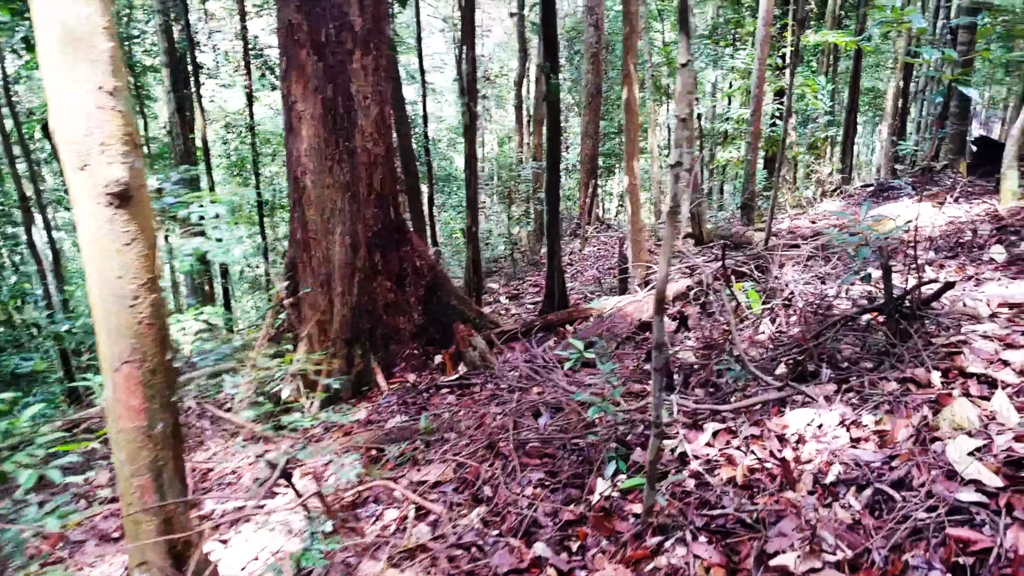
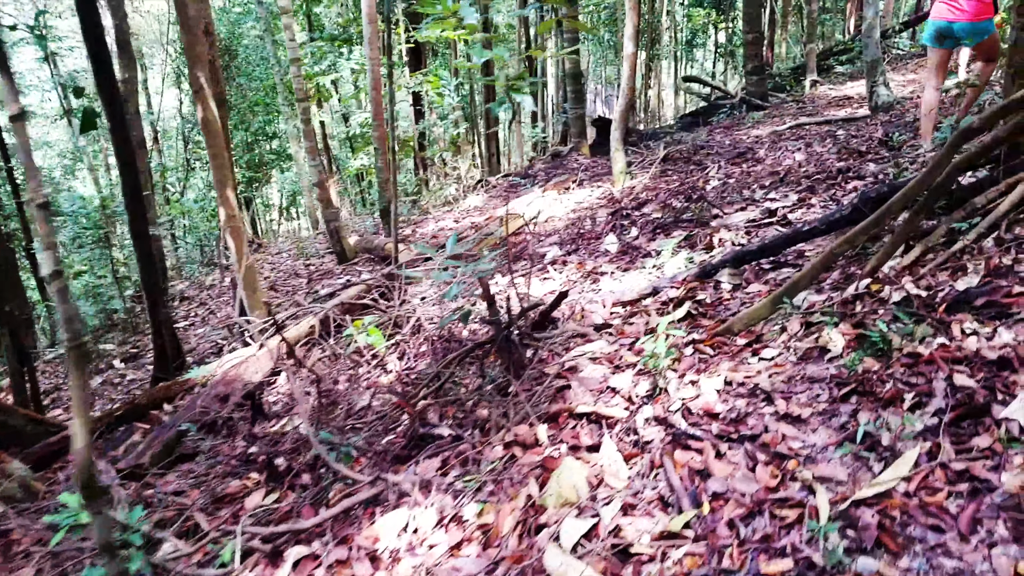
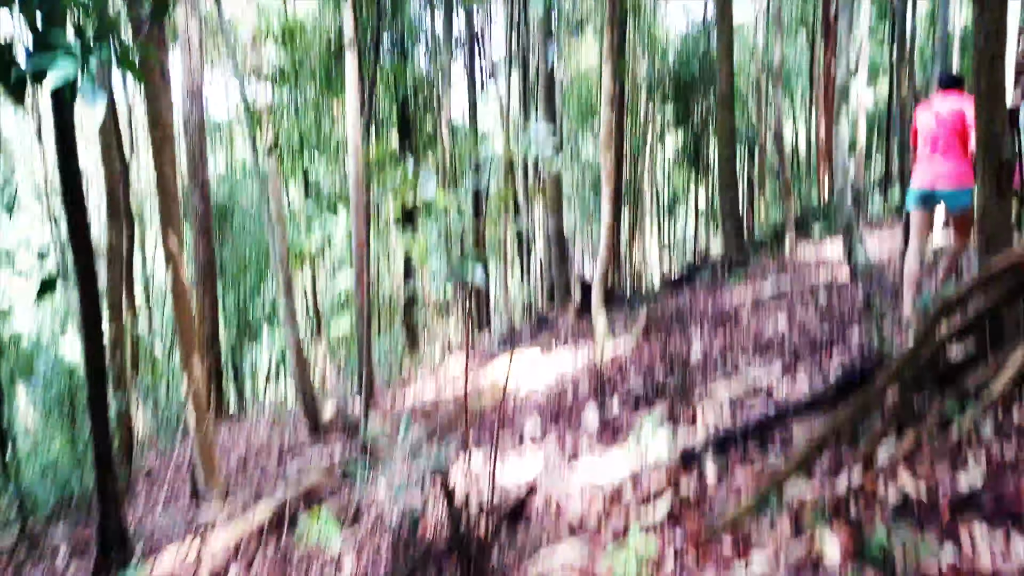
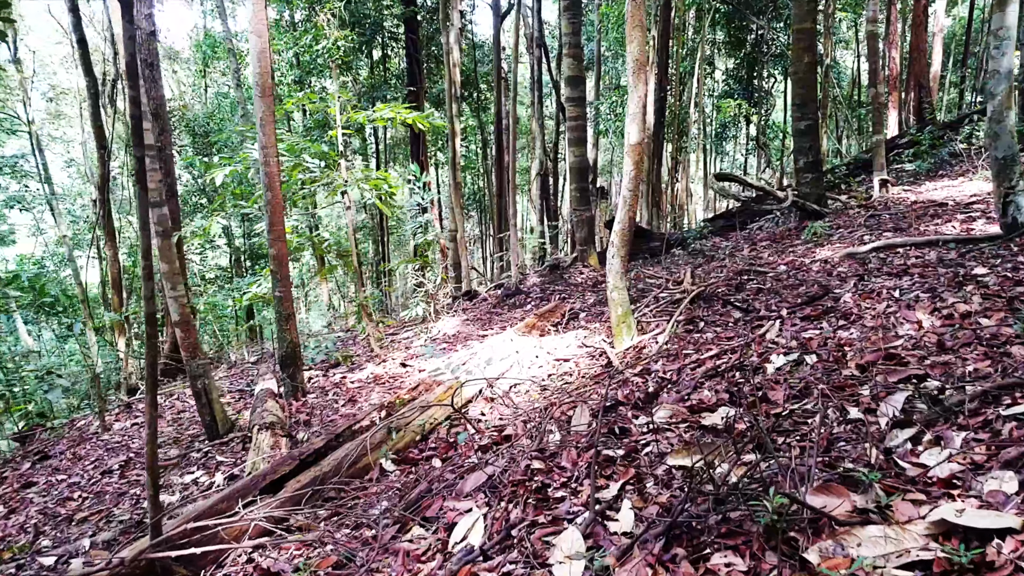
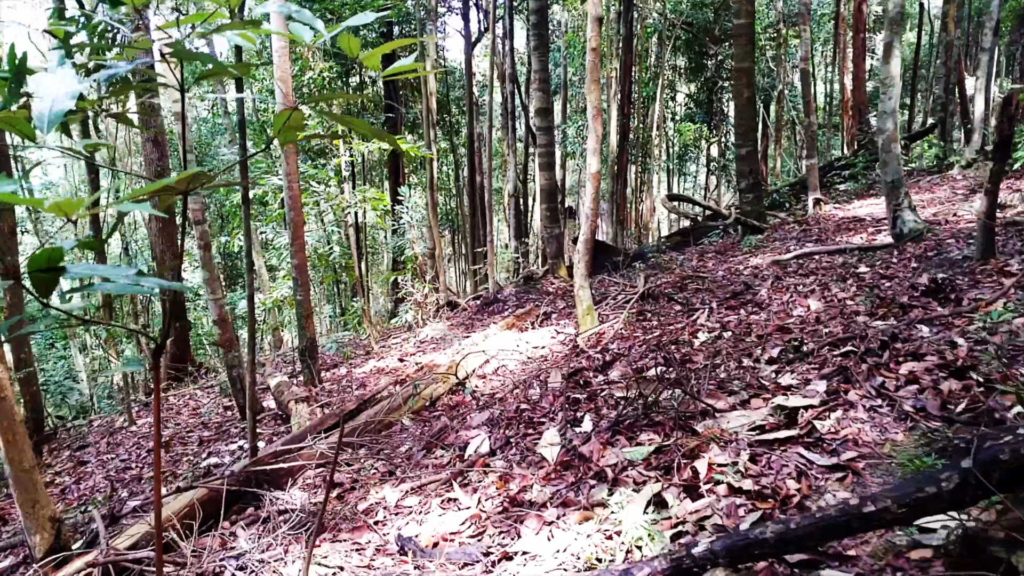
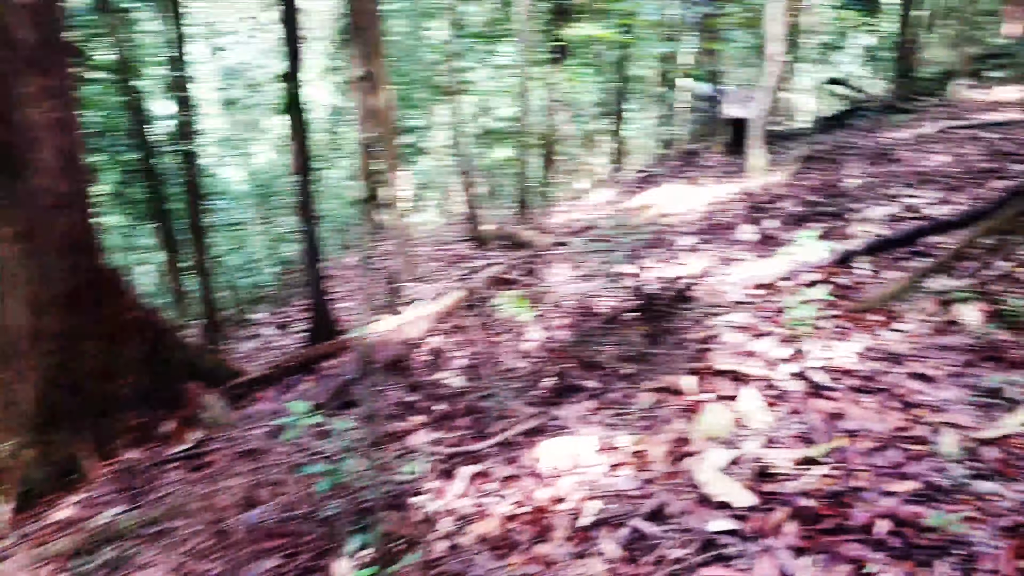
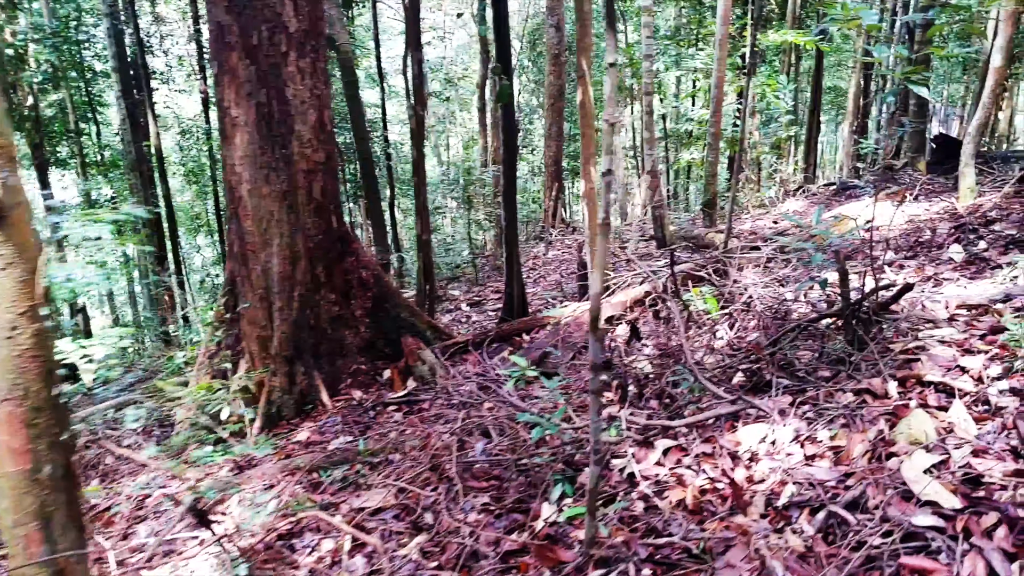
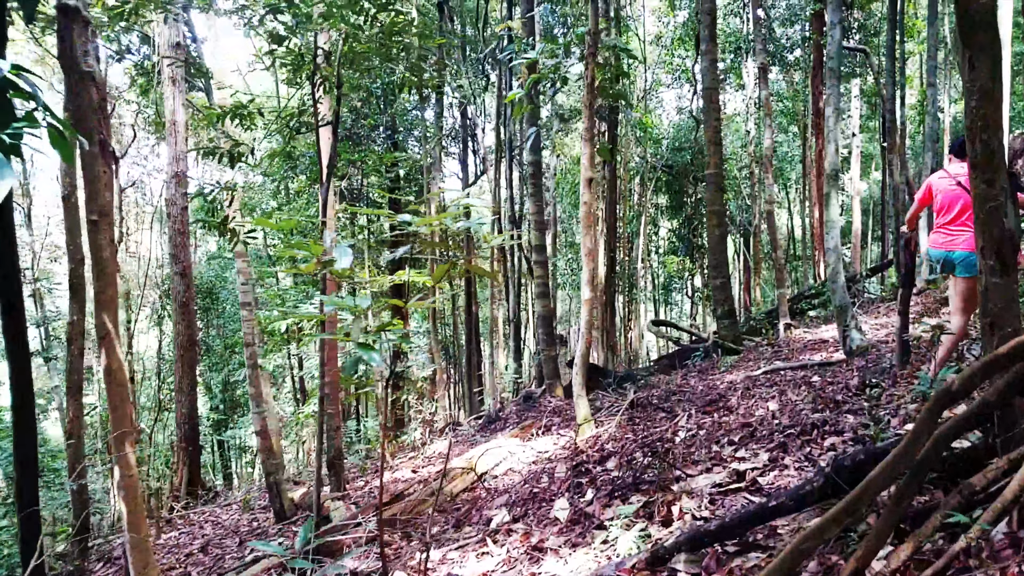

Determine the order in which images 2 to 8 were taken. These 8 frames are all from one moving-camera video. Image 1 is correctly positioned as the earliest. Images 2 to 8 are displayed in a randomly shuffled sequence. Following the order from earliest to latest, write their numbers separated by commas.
7, 6, 2, 3, 8, 5, 4
